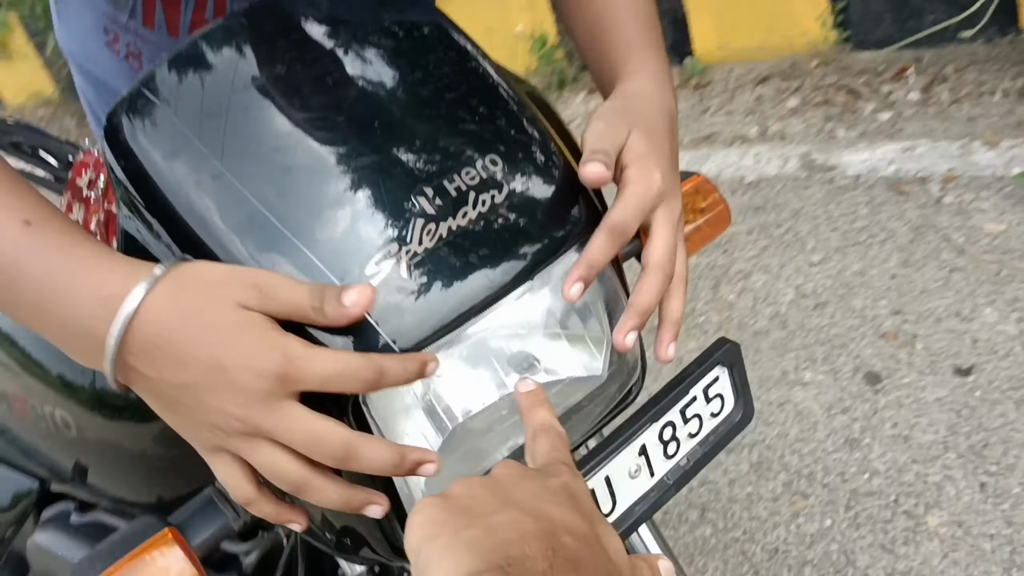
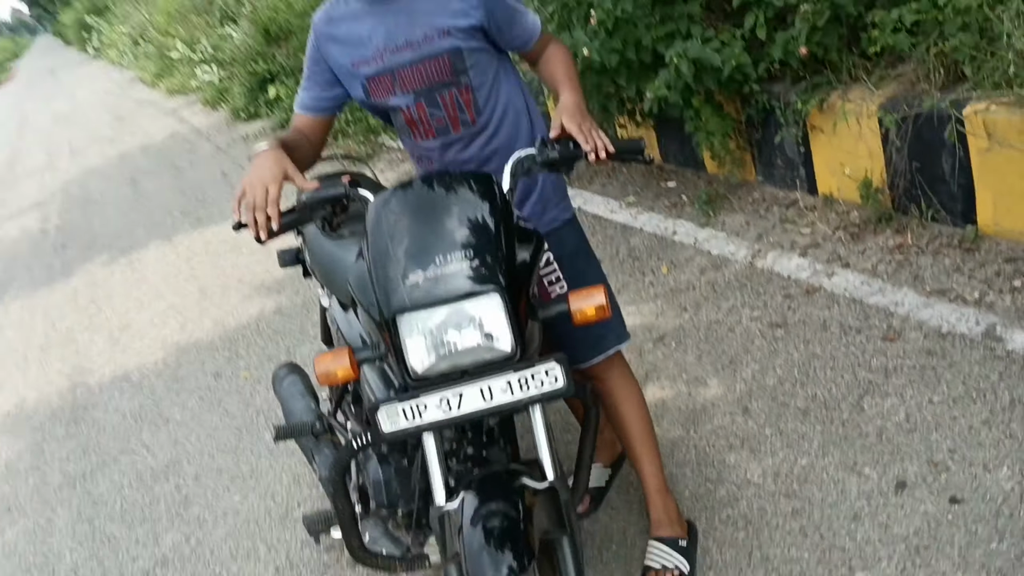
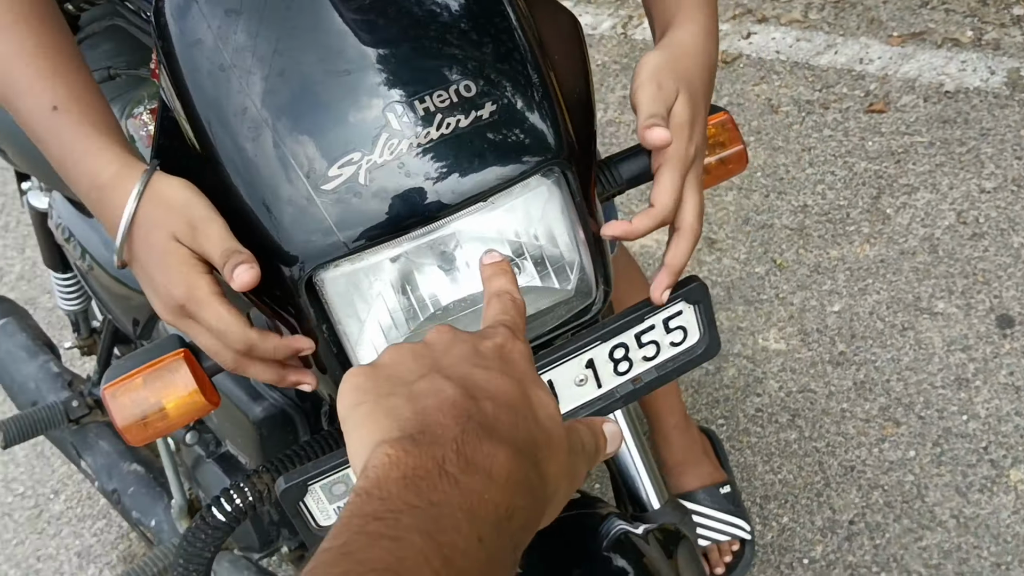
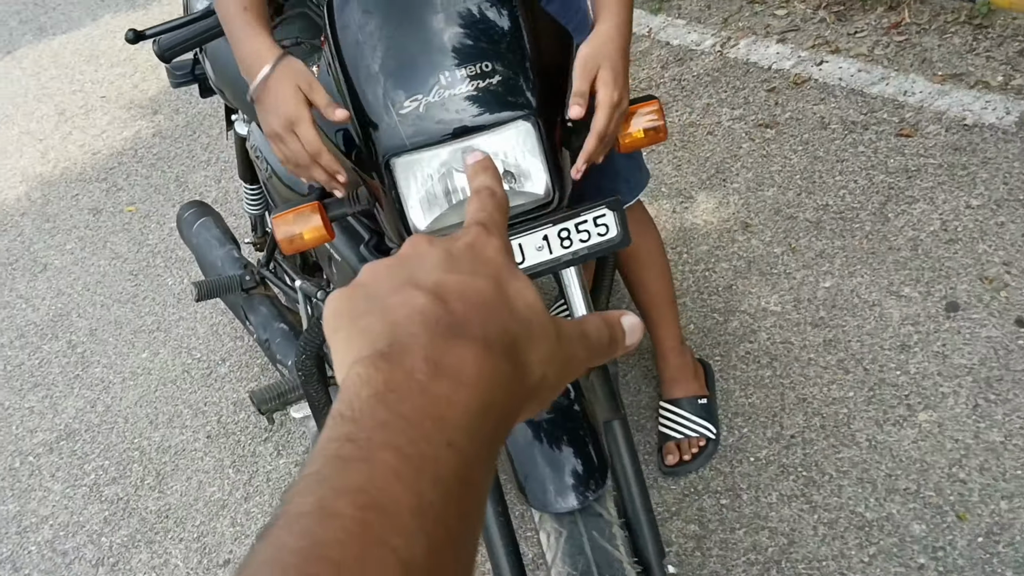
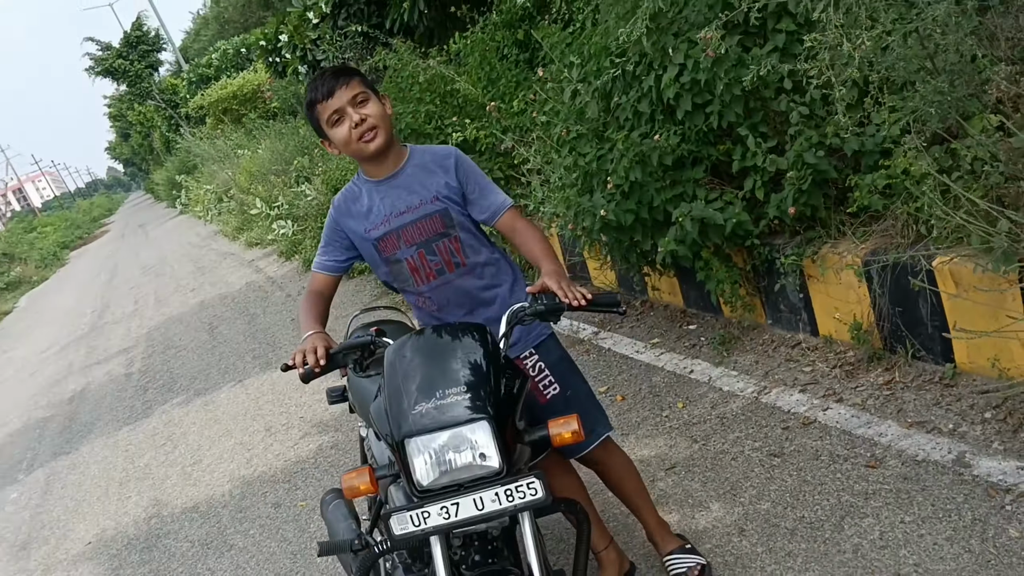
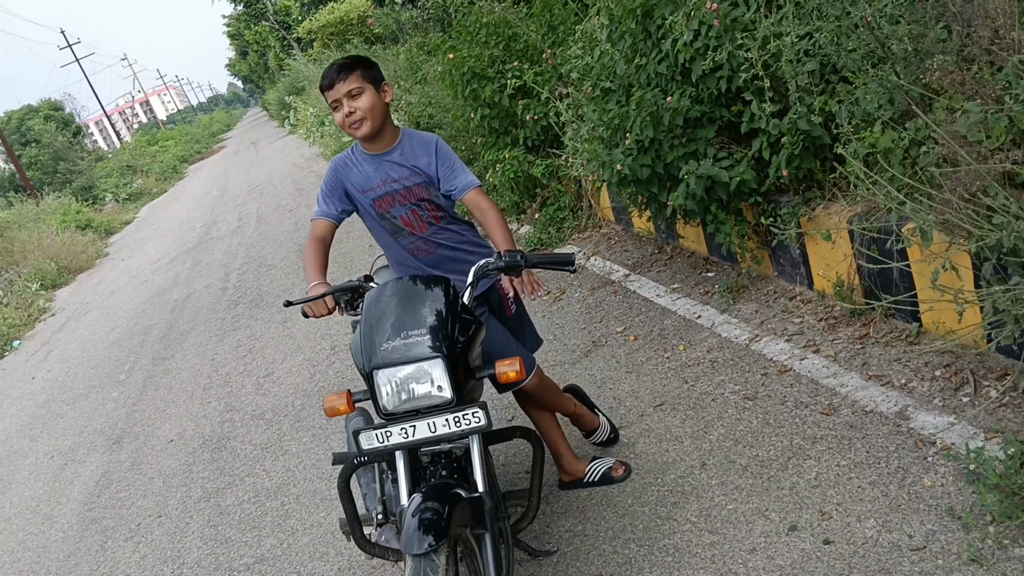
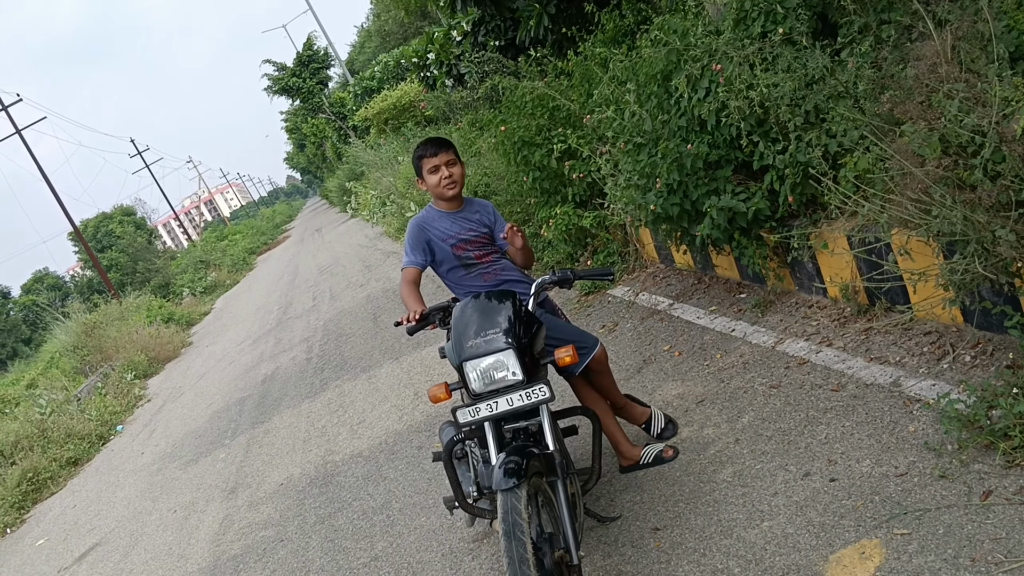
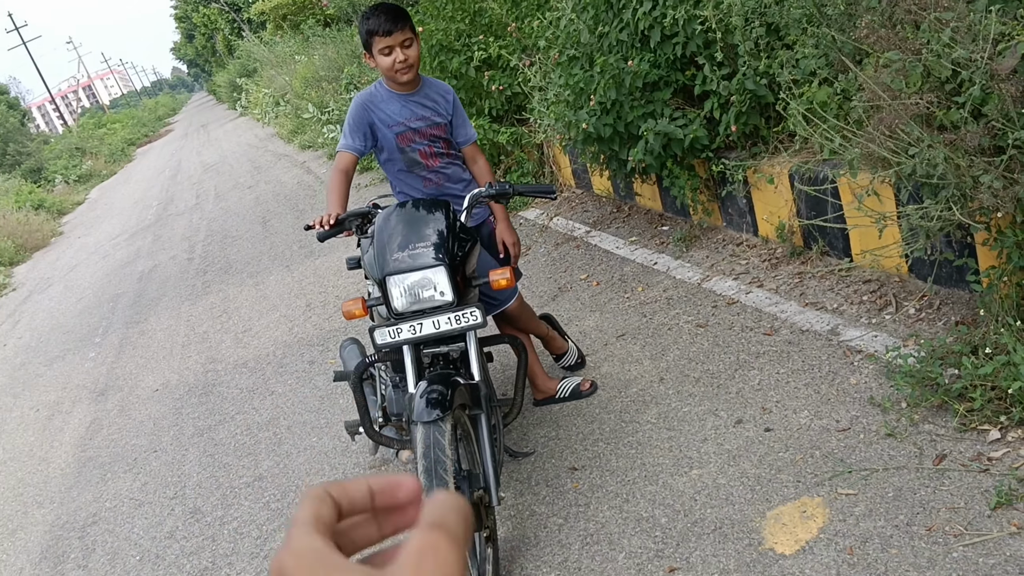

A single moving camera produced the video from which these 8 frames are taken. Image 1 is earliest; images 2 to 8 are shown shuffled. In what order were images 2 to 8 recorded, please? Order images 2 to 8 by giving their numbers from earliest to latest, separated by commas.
3, 4, 2, 5, 7, 8, 6
